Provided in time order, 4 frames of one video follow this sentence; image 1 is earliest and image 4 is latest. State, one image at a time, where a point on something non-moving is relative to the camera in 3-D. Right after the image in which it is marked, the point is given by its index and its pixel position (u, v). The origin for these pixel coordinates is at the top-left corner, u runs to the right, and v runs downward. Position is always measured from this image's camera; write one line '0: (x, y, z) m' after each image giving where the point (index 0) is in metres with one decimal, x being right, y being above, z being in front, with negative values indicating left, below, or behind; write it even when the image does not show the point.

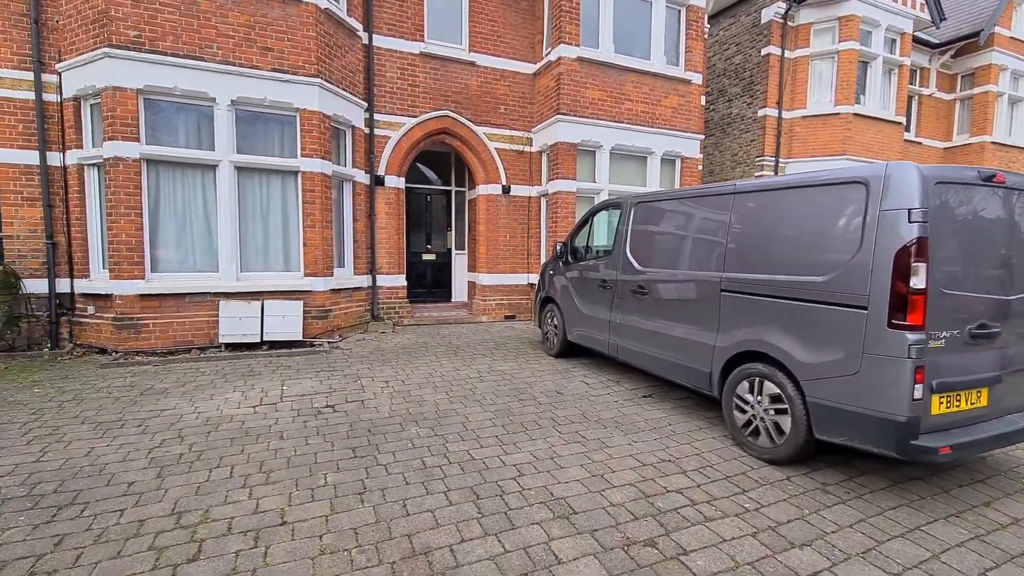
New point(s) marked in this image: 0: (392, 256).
0: (-2.2, +0.6, +8.8) m
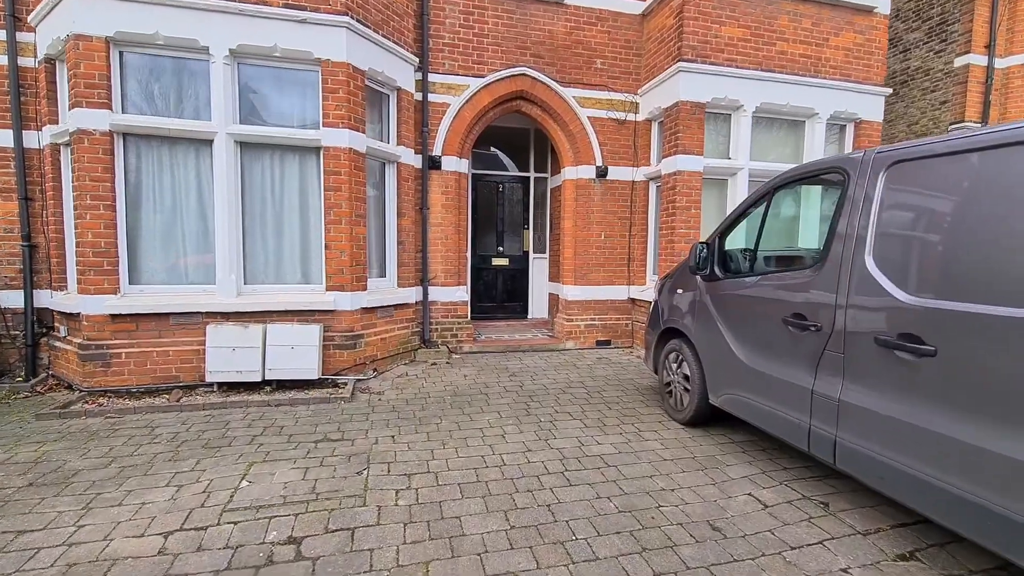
0: (-0.8, +0.4, +6.7) m
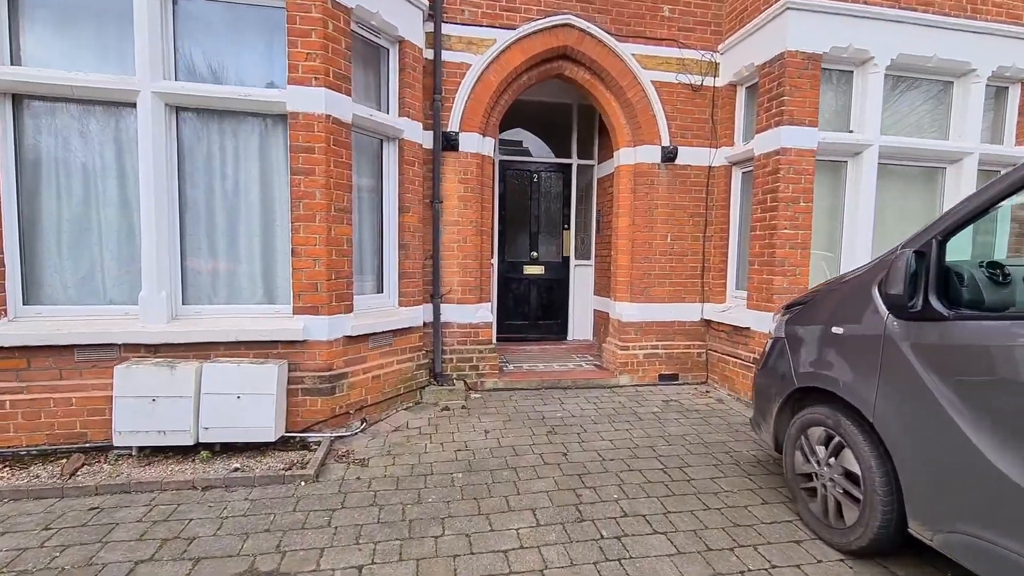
0: (-0.4, +0.2, +5.2) m
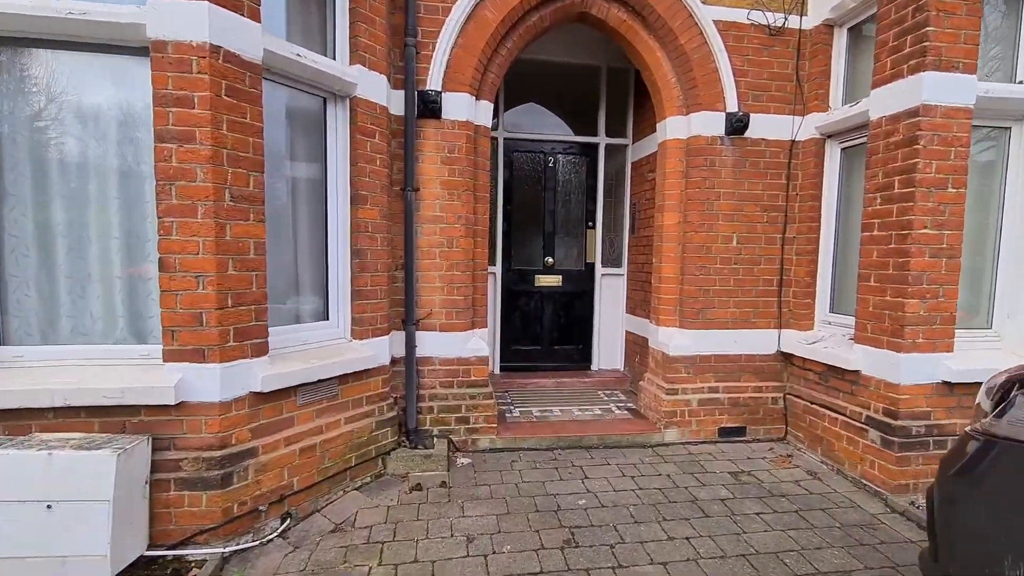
0: (-0.4, 0.0, +3.7) m
